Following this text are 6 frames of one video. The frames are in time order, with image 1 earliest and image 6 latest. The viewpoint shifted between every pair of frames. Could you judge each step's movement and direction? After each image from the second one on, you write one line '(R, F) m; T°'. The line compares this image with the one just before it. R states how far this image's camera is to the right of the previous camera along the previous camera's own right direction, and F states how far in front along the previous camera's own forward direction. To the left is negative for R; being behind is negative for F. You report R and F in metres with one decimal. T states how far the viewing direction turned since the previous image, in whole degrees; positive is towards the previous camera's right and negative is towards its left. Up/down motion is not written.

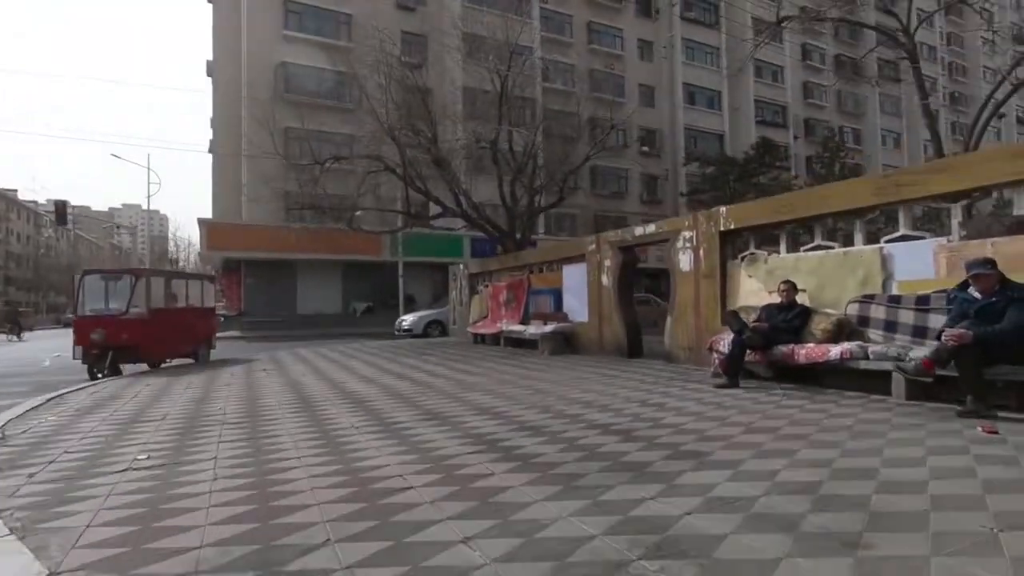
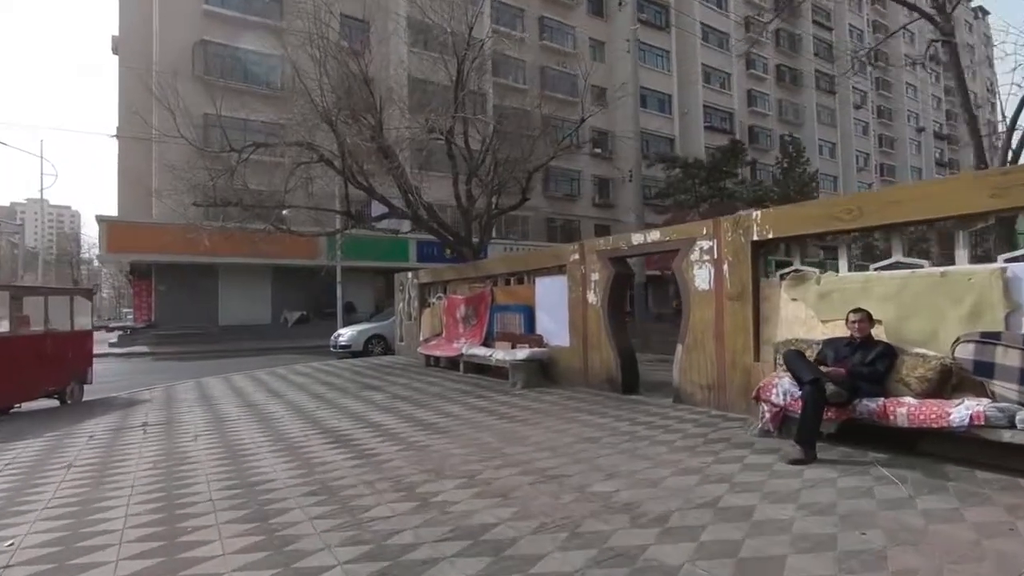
(-0.4, +2.3) m; +6°
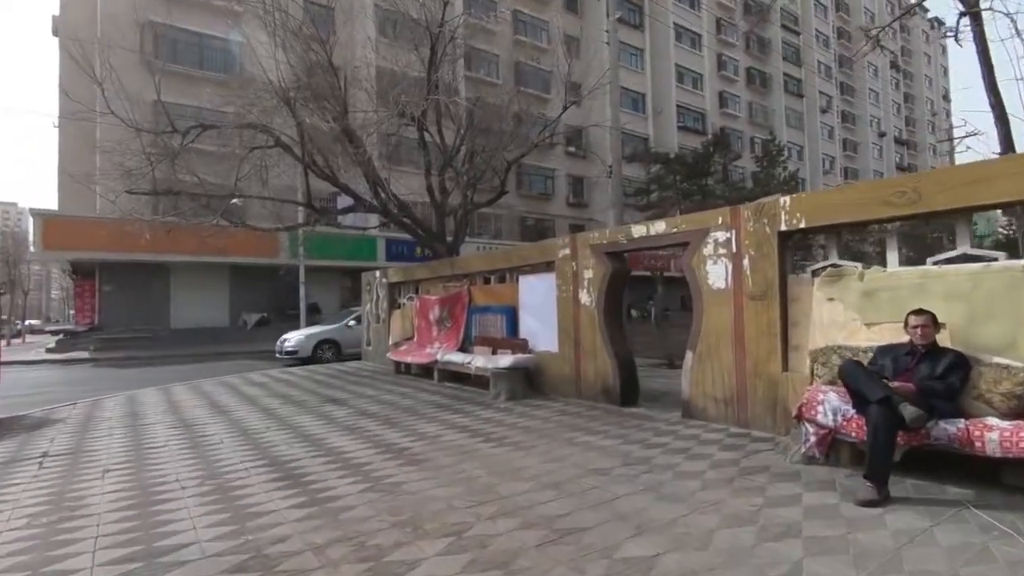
(-0.2, +1.2) m; +3°
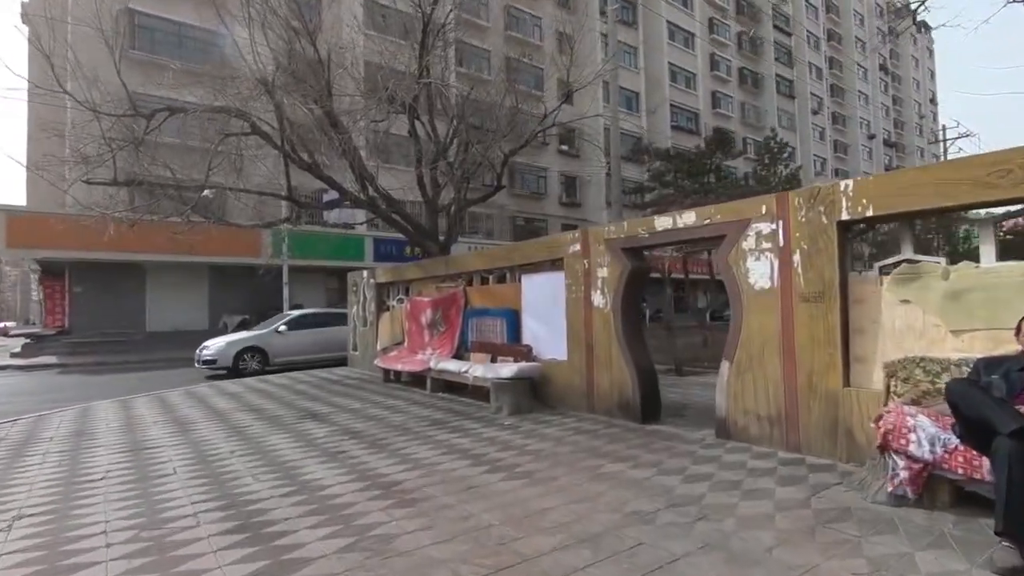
(-0.2, +1.0) m; +1°
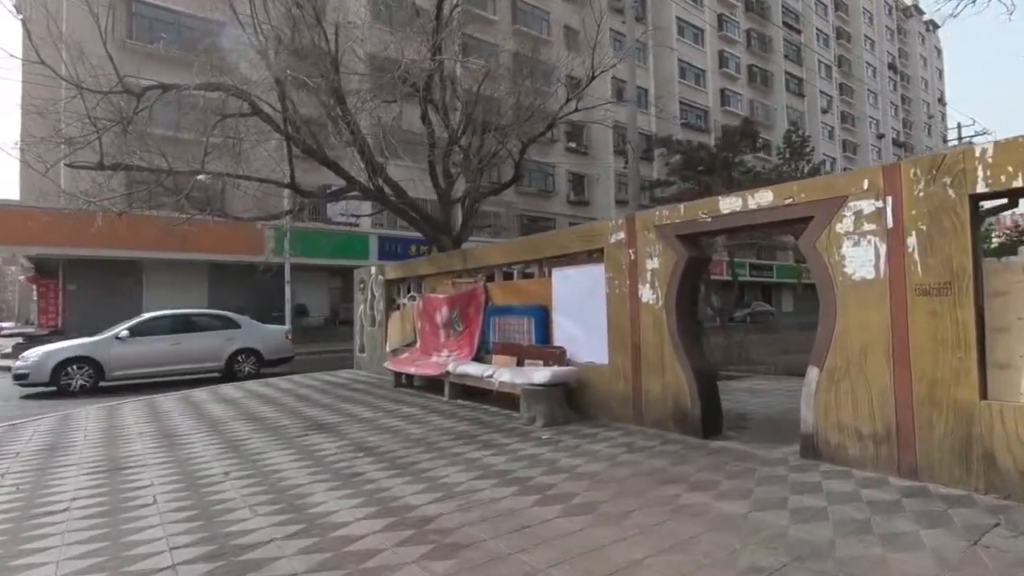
(-0.4, +1.0) m; 0°
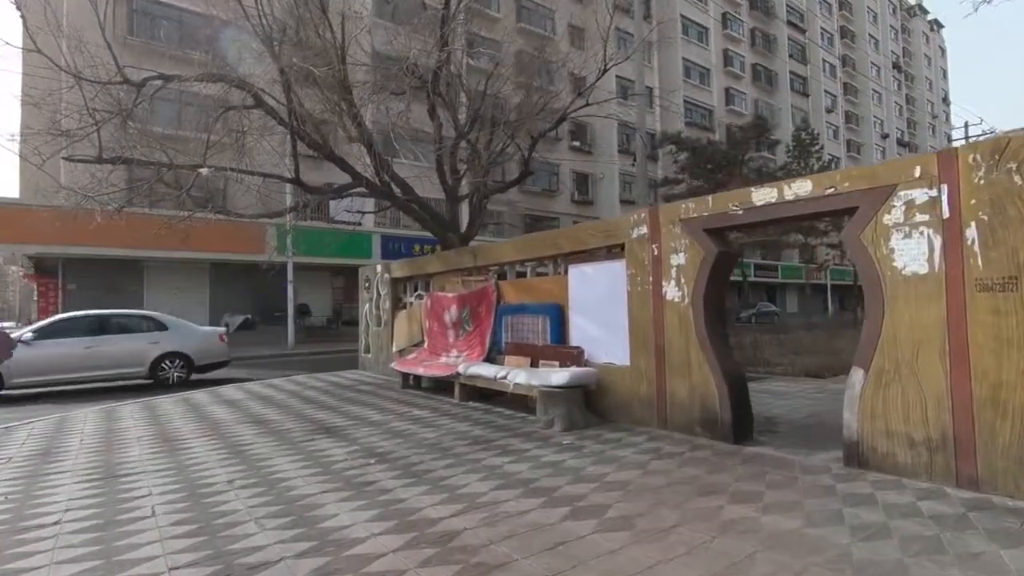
(-0.2, +0.3) m; 0°
